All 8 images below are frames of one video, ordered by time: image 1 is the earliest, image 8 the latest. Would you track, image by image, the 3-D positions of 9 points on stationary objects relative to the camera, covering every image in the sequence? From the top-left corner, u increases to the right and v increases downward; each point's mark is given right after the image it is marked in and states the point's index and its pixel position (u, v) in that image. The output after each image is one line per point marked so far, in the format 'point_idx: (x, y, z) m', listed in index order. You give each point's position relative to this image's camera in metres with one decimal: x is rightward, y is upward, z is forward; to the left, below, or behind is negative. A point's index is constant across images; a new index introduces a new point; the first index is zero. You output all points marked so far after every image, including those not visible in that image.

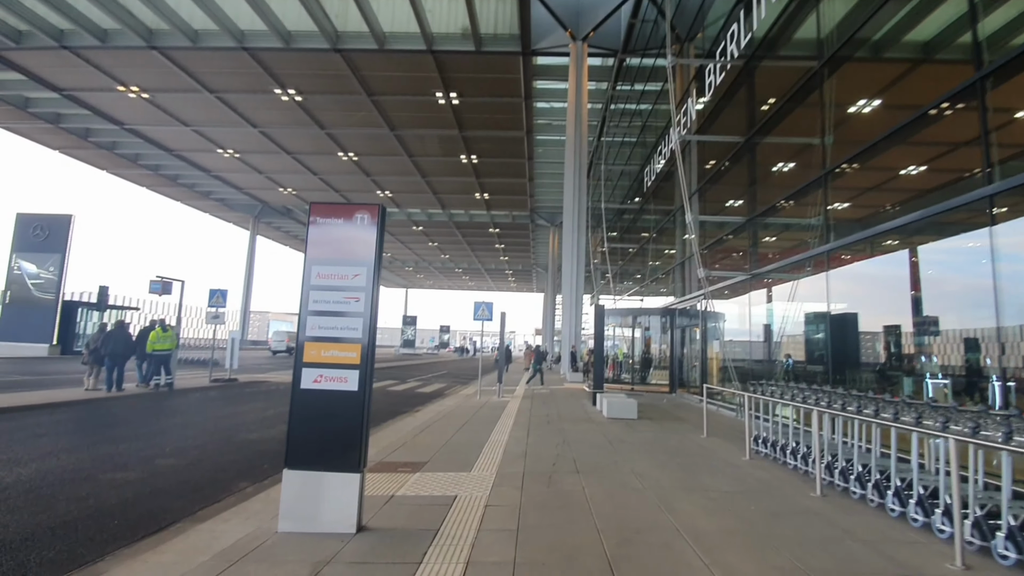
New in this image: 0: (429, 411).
0: (-2.1, -3.1, +12.9) m
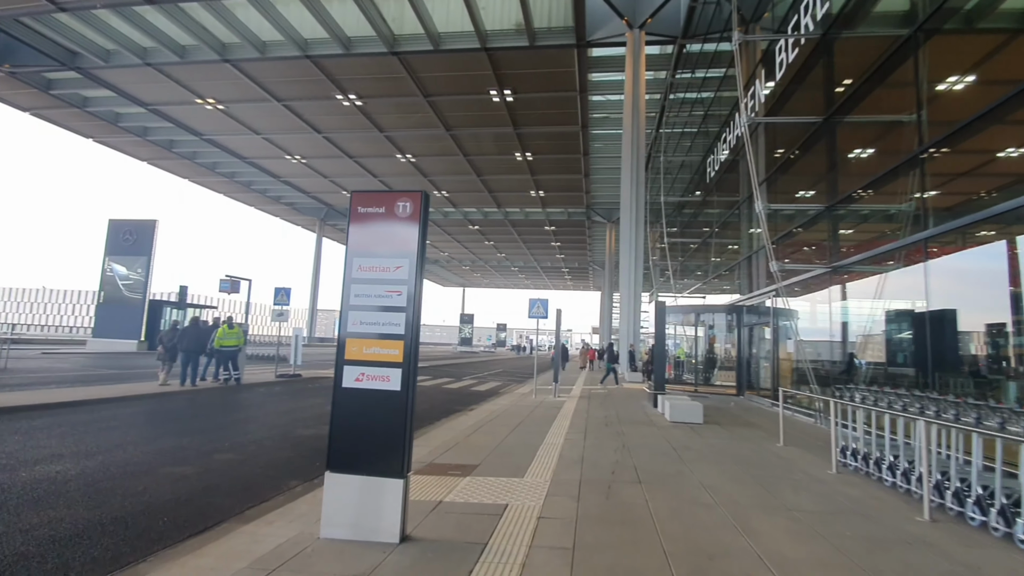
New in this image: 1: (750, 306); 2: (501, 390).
0: (-0.7, -3.0, +12.6) m
1: (+8.4, -0.6, +18.2) m
2: (-0.4, -3.8, +18.9) m
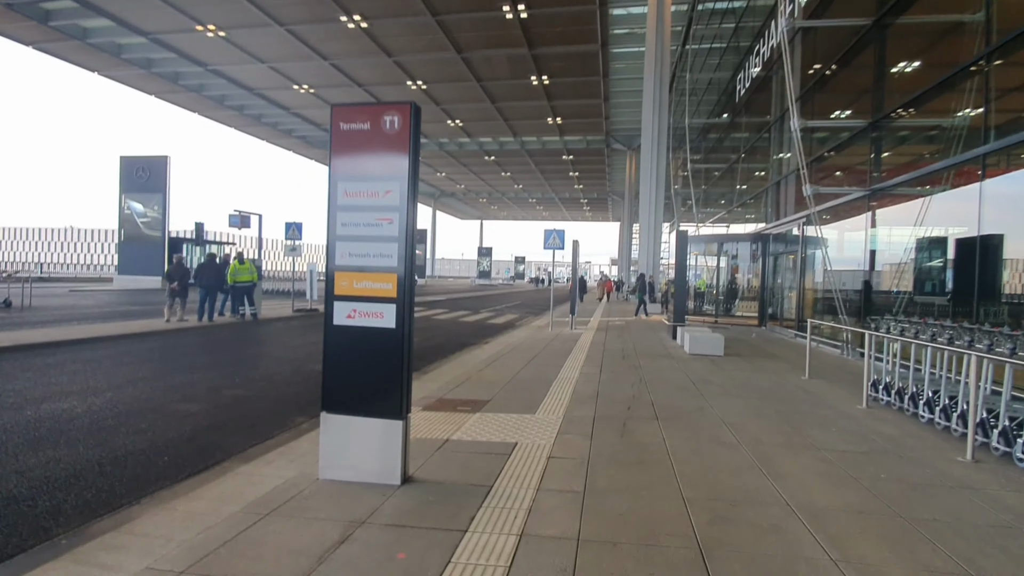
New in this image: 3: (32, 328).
0: (-0.3, -1.3, +12.5) m
1: (+9.0, +1.8, +17.3) m
2: (+0.2, -1.3, +18.8) m
3: (-10.9, -0.9, +11.7) m
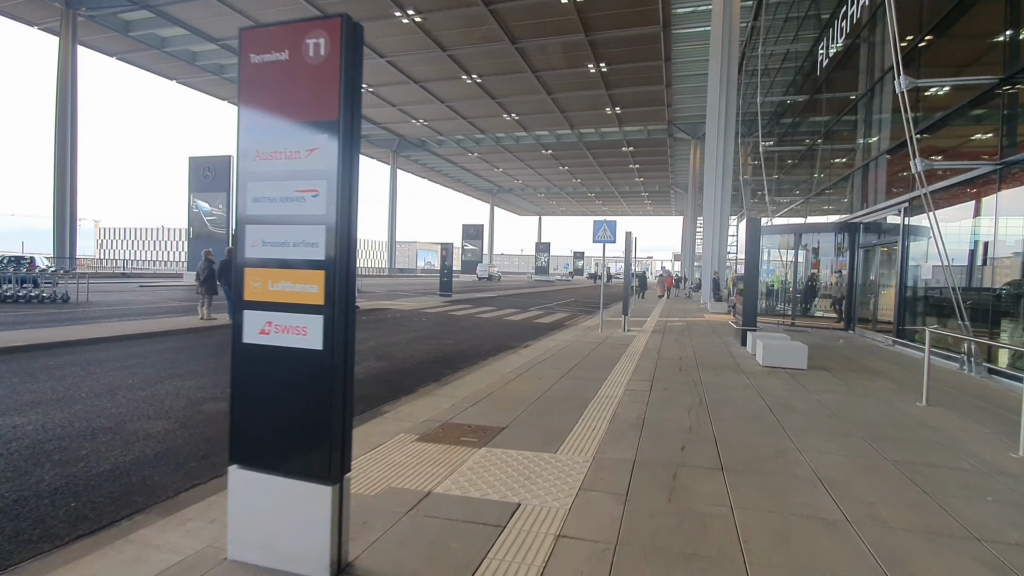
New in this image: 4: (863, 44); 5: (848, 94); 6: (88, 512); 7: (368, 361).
0: (+0.6, -1.3, +11.2) m
1: (+10.4, +1.9, +14.9) m
2: (+1.9, -1.2, +17.4) m
3: (-10.0, -0.8, +11.6) m
4: (+12.1, +8.4, +17.6) m
5: (+12.3, +7.1, +18.7) m
6: (-2.9, -1.5, +3.5) m
7: (-2.5, -1.3, +9.0) m
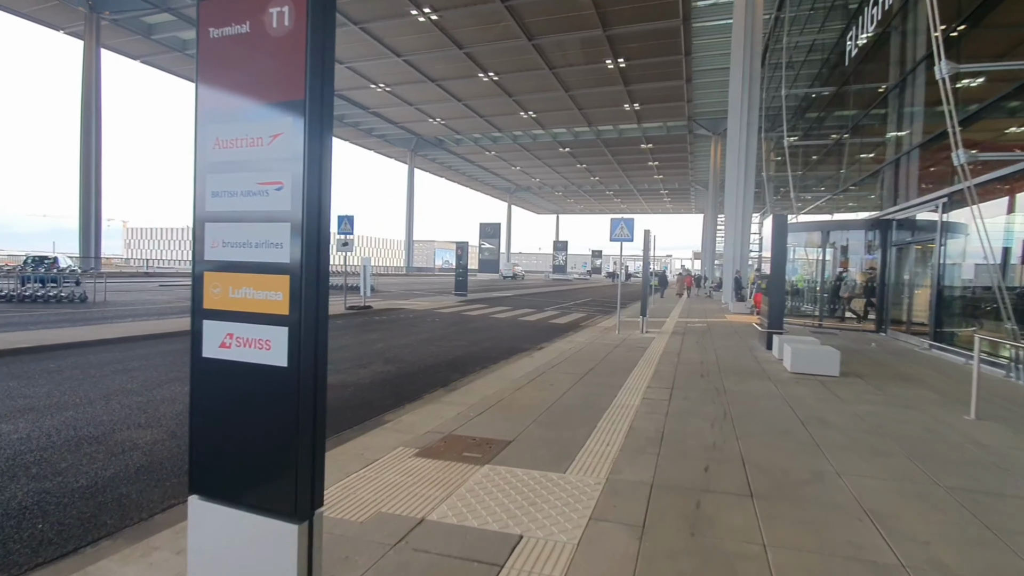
0: (+0.9, -1.3, +10.8) m
1: (+10.8, +1.9, +14.2) m
2: (+2.4, -1.2, +17.0) m
3: (-9.7, -0.8, +11.6) m
4: (+12.6, +8.4, +16.8) m
5: (+12.8, +7.1, +17.9) m
6: (-2.9, -1.5, +3.2) m
7: (-2.3, -1.3, +8.7) m
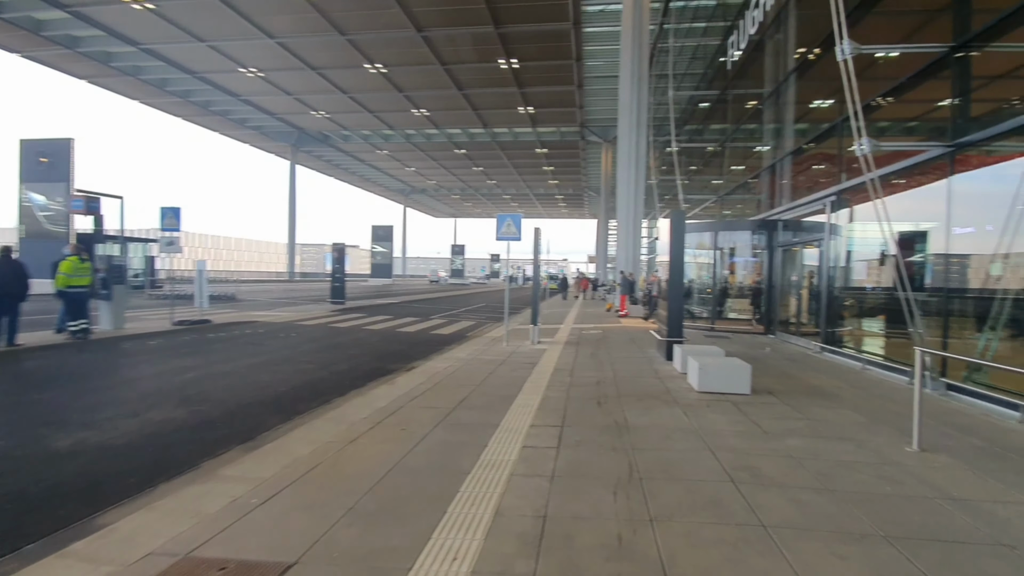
0: (-1.5, -1.4, +8.8) m
1: (+7.5, +1.9, +14.1) m
2: (-1.2, -1.3, +15.2) m
3: (-12.0, -1.1, +7.6) m
4: (+8.7, +8.4, +17.0) m
5: (+8.8, +7.1, +18.1) m
6: (-3.7, -1.6, +0.6) m
7: (-4.2, -1.4, +6.2) m
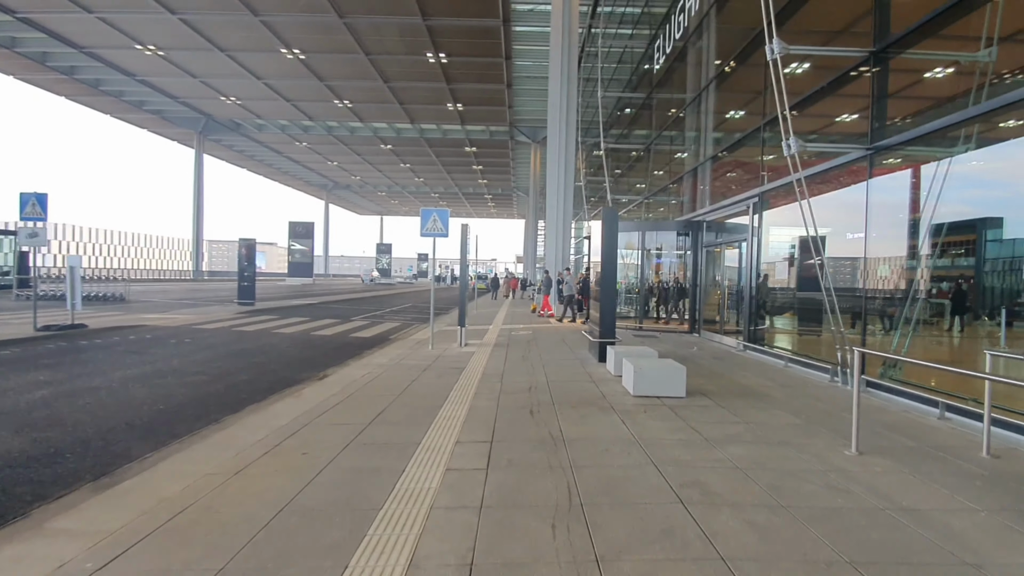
0: (-2.7, -1.4, +7.9) m
1: (+5.5, +1.9, +14.4) m
2: (-3.3, -1.3, +14.3) m
3: (-12.9, -1.1, +5.2) m
4: (+6.3, +8.4, +17.5) m
5: (+6.2, +7.1, +18.6) m
6: (-3.7, -1.6, -0.5) m
7: (-5.0, -1.4, +4.9) m
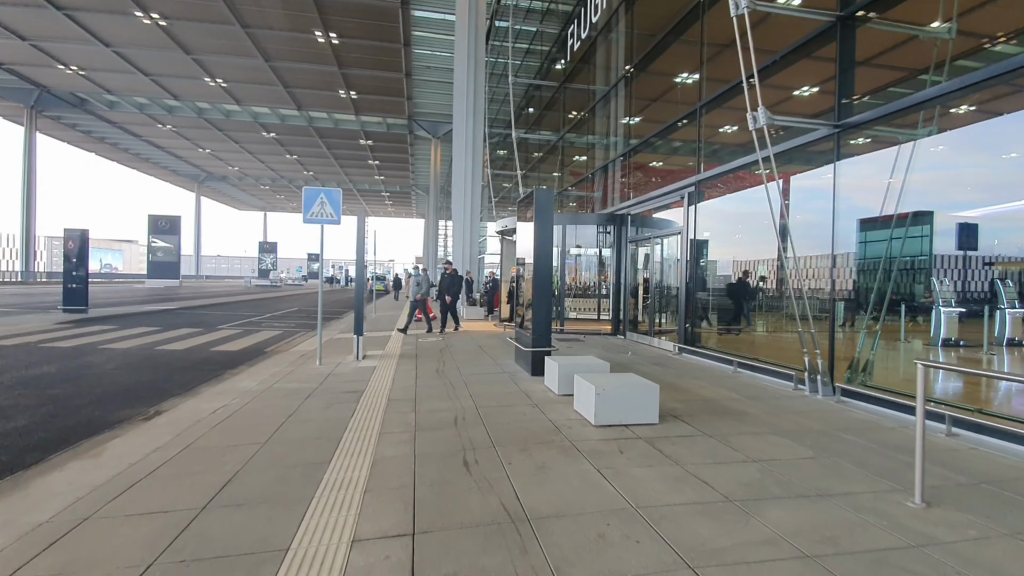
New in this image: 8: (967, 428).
0: (-3.6, -1.4, +5.6) m
1: (+3.1, +1.9, +13.5) m
2: (-5.5, -1.3, +11.7) m
3: (-13.1, -1.2, +0.9) m
4: (+3.2, +8.4, +16.7) m
5: (+2.9, +7.1, +17.7) m
6: (-3.0, -1.6, -2.9) m
7: (-5.3, -1.4, +2.1) m
8: (+4.3, -1.3, +4.9) m
